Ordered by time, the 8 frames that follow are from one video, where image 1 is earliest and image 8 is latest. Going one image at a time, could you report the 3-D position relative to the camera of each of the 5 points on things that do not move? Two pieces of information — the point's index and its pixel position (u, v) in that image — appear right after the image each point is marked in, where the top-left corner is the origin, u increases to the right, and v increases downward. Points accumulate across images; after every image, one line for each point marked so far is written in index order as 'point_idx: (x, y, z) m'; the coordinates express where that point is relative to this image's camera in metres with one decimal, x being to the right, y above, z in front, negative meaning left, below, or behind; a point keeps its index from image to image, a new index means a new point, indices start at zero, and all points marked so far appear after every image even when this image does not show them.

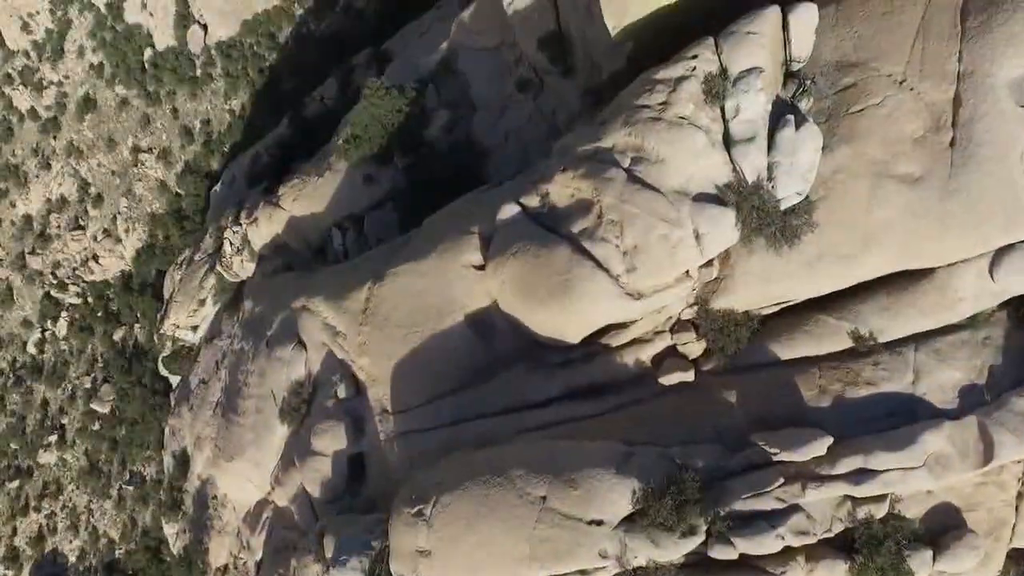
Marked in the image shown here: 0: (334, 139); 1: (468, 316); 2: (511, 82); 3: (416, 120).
0: (-5.9, +5.0, +18.9) m
1: (-0.8, -0.6, +11.0) m
2: (-0.1, +5.6, +16.1) m
3: (-2.8, +4.8, +17.1) m
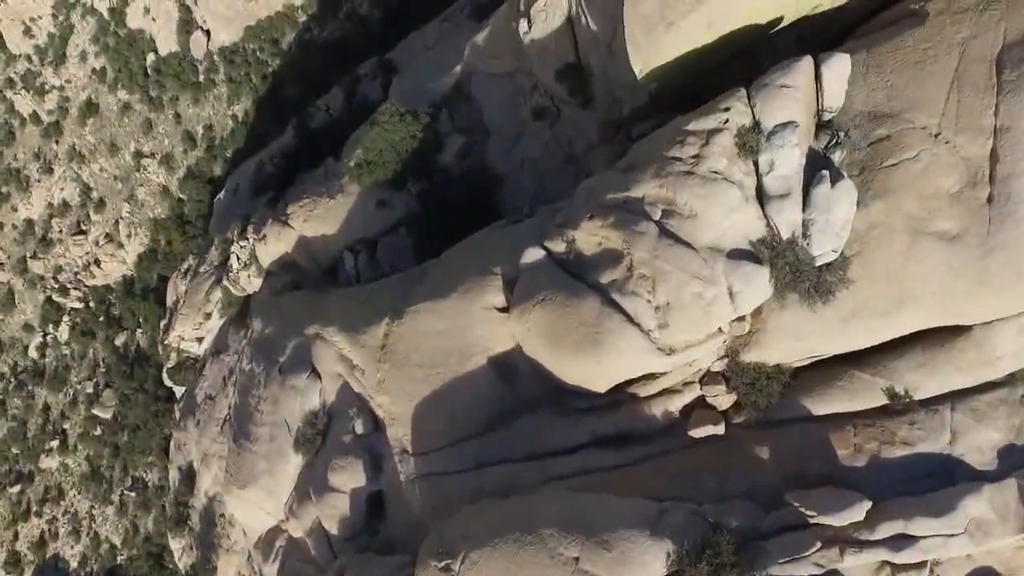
0: (-5.4, +4.2, +18.8) m
1: (-0.3, -1.4, +10.9) m
2: (+0.4, +4.8, +16.0) m
3: (-2.4, +4.1, +17.0) m
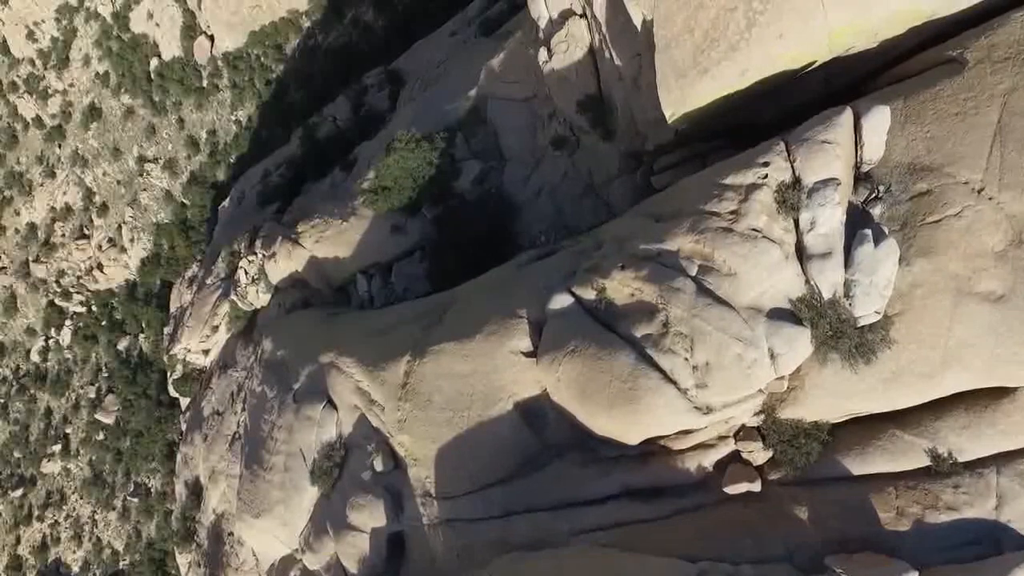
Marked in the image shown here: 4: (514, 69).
0: (-5.0, +3.4, +18.6) m
1: (+0.1, -2.1, +10.7) m
2: (+0.8, +4.0, +15.8) m
3: (-1.9, +3.3, +16.9) m
4: (0.0, +6.2, +16.3) m
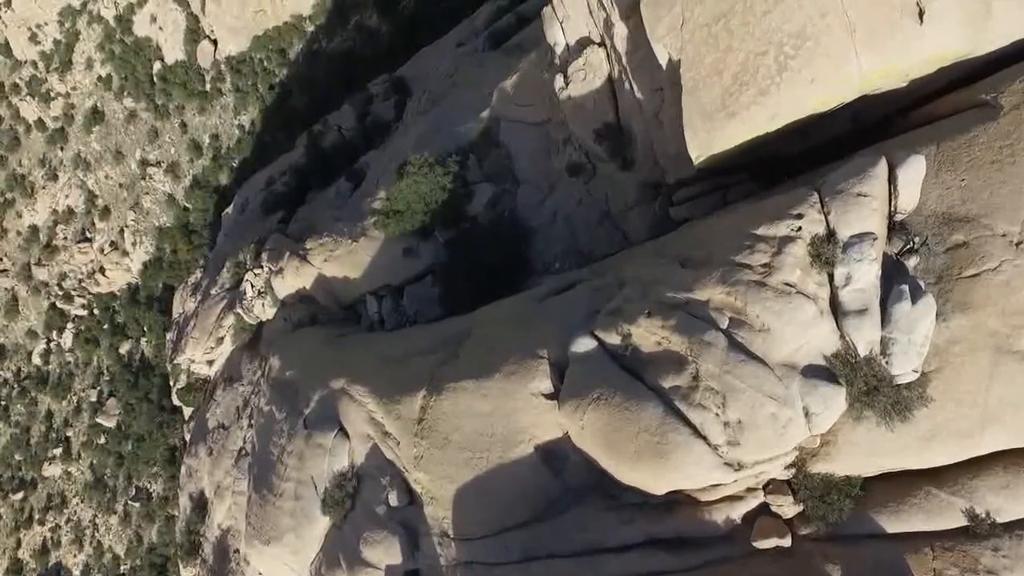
0: (-4.6, +2.7, +18.5) m
1: (+0.5, -2.8, +10.5) m
2: (+1.2, +3.3, +15.7) m
3: (-1.5, +2.6, +16.7) m
4: (+0.4, +5.5, +16.1) m
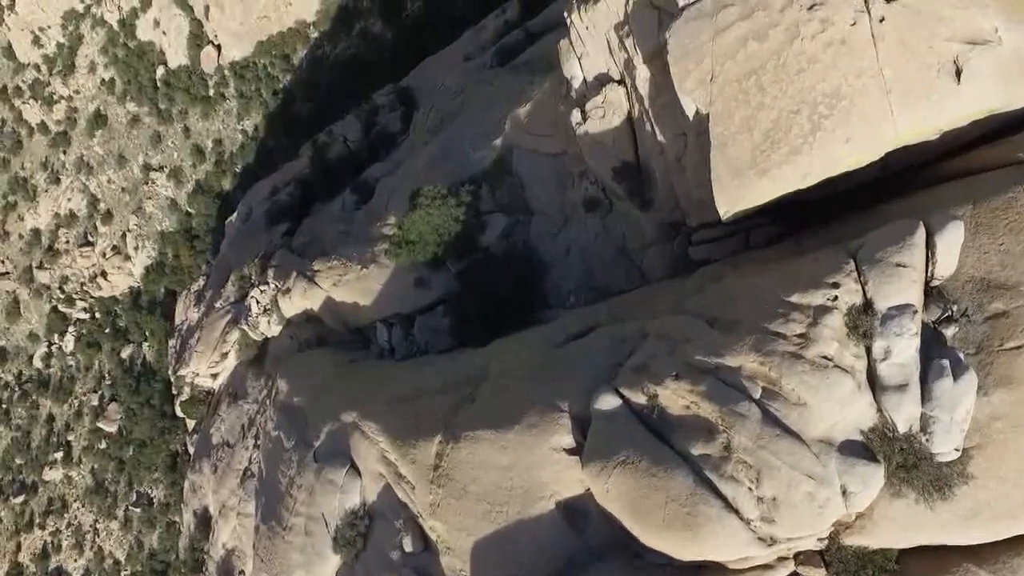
0: (-4.2, +1.9, +18.3) m
1: (+0.8, -3.7, +10.3) m
2: (+1.6, +2.4, +15.5) m
3: (-1.1, +1.7, +16.5) m
4: (+0.8, +4.6, +15.9) m
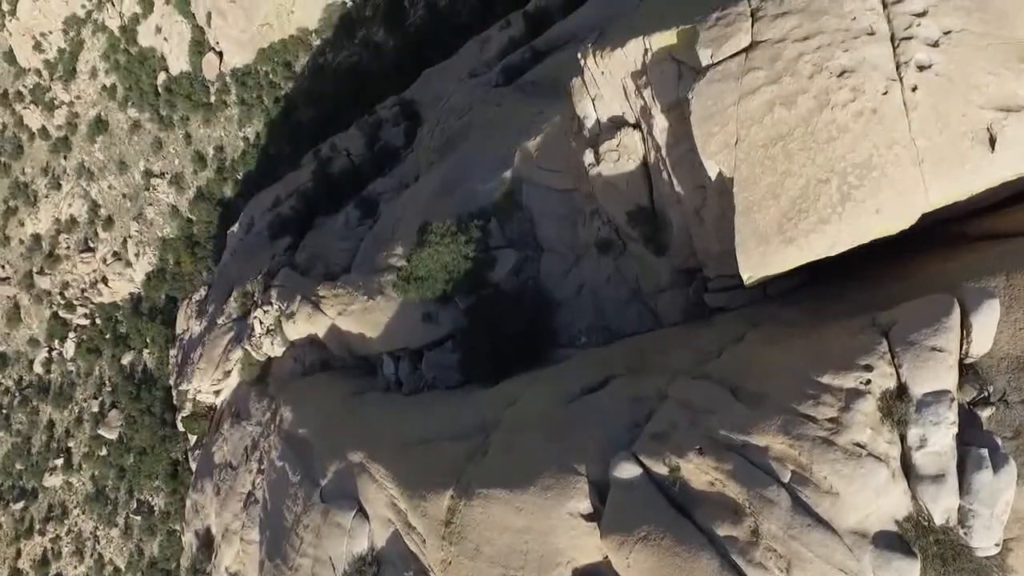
0: (-3.9, +0.9, +18.0) m
1: (+1.1, -4.8, +10.1) m
2: (+1.9, +1.4, +15.2) m
3: (-0.9, +0.7, +16.2) m
4: (+1.1, +3.6, +15.7) m
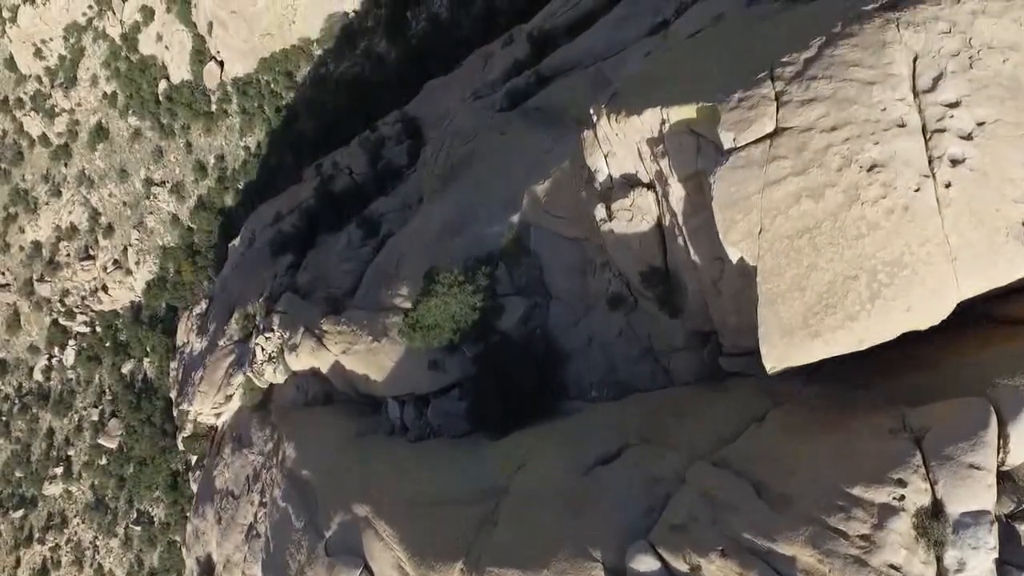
0: (-3.7, -0.5, +17.7) m
1: (+1.3, -6.1, +9.8) m
2: (+2.1, +0.1, +14.9) m
3: (-0.6, -0.6, +16.0) m
4: (+1.3, +2.2, +15.4) m
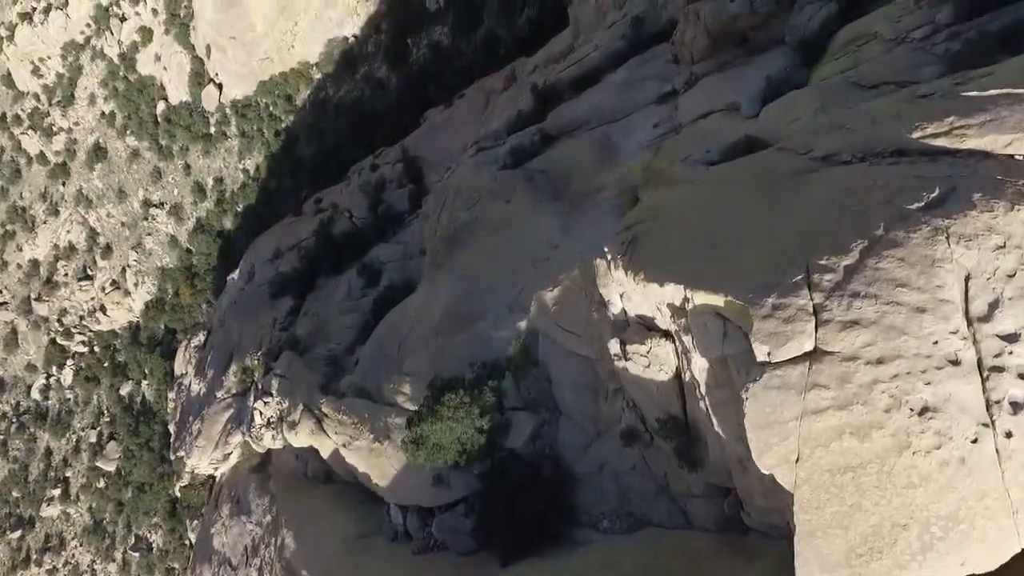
0: (-3.5, -3.5, +17.1) m
1: (+1.5, -9.1, +9.1) m
2: (+2.3, -2.9, +14.3) m
3: (-0.4, -3.6, +15.3) m
4: (+1.5, -0.8, +14.7) m
